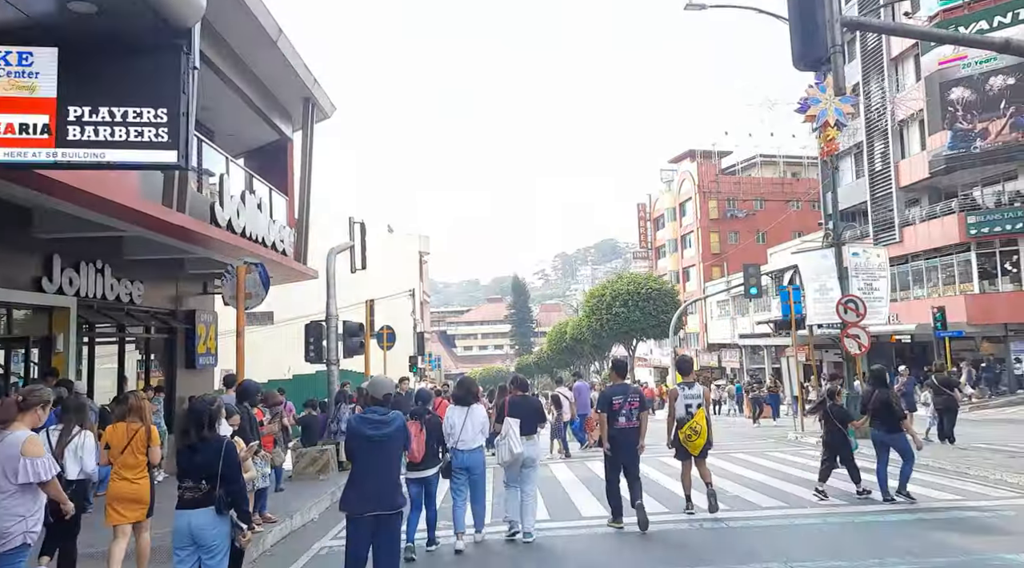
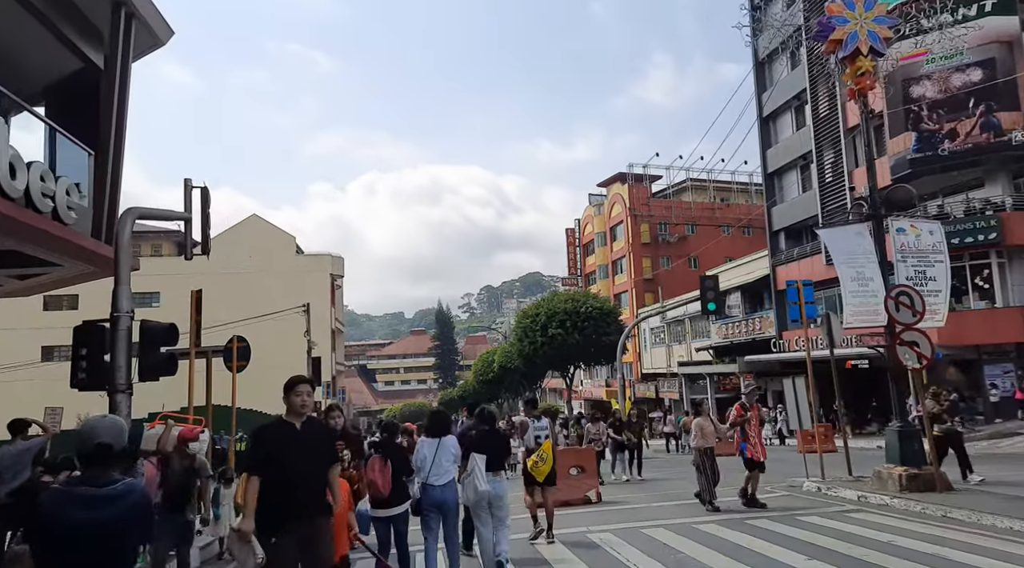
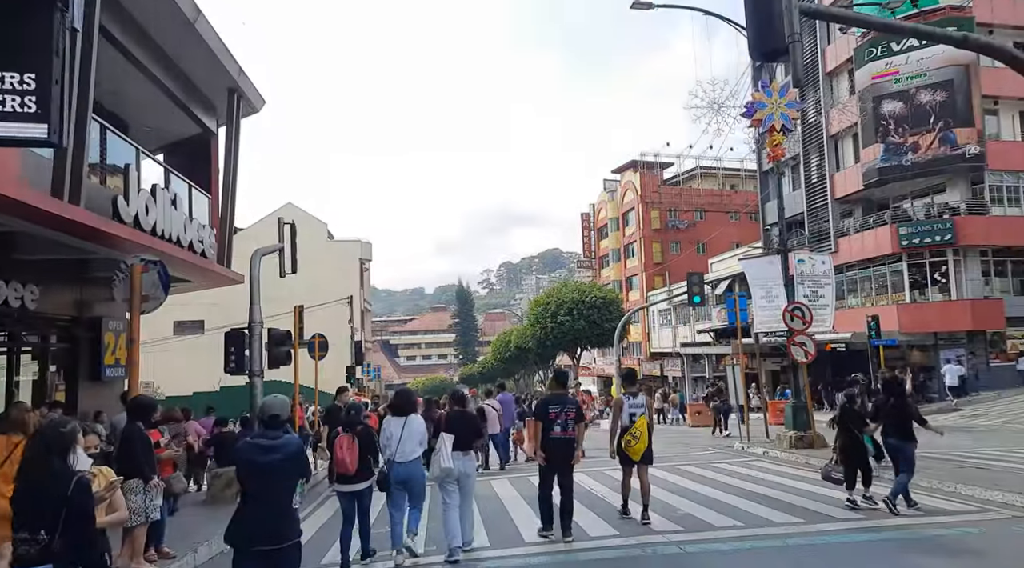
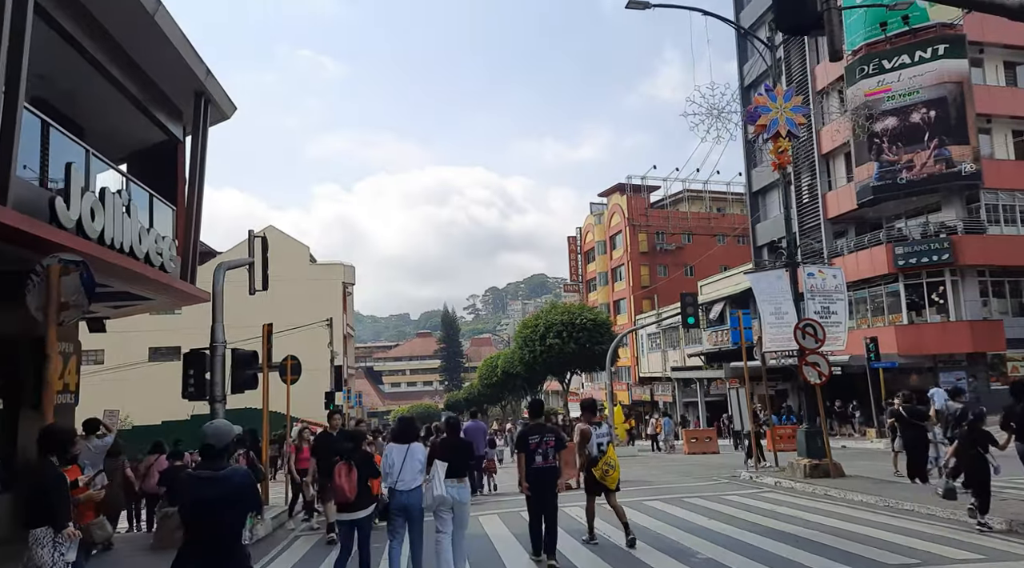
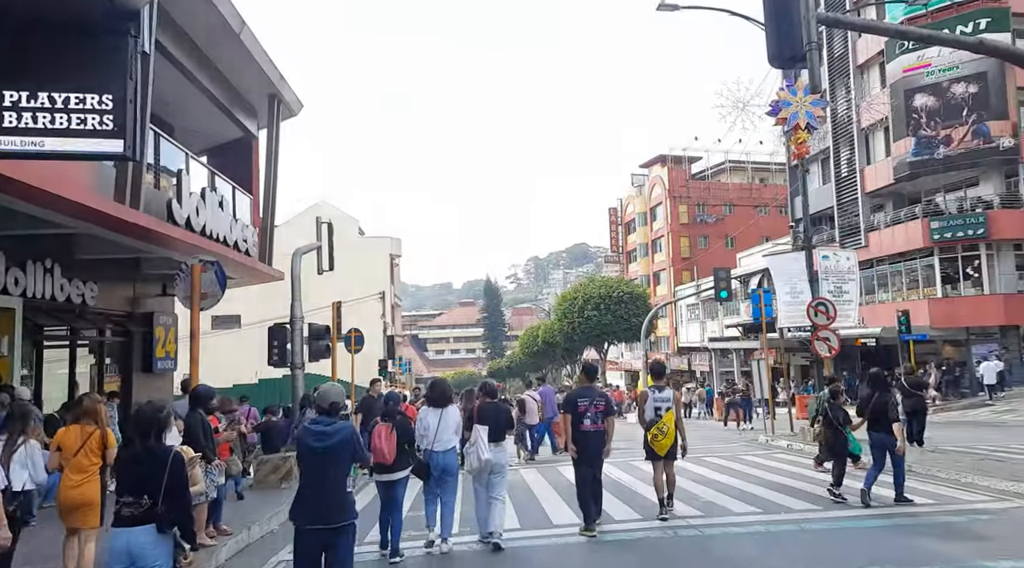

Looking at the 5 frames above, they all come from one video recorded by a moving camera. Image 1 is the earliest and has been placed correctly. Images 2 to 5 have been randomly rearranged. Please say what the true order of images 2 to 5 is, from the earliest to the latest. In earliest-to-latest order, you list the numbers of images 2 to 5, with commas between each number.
5, 3, 4, 2
